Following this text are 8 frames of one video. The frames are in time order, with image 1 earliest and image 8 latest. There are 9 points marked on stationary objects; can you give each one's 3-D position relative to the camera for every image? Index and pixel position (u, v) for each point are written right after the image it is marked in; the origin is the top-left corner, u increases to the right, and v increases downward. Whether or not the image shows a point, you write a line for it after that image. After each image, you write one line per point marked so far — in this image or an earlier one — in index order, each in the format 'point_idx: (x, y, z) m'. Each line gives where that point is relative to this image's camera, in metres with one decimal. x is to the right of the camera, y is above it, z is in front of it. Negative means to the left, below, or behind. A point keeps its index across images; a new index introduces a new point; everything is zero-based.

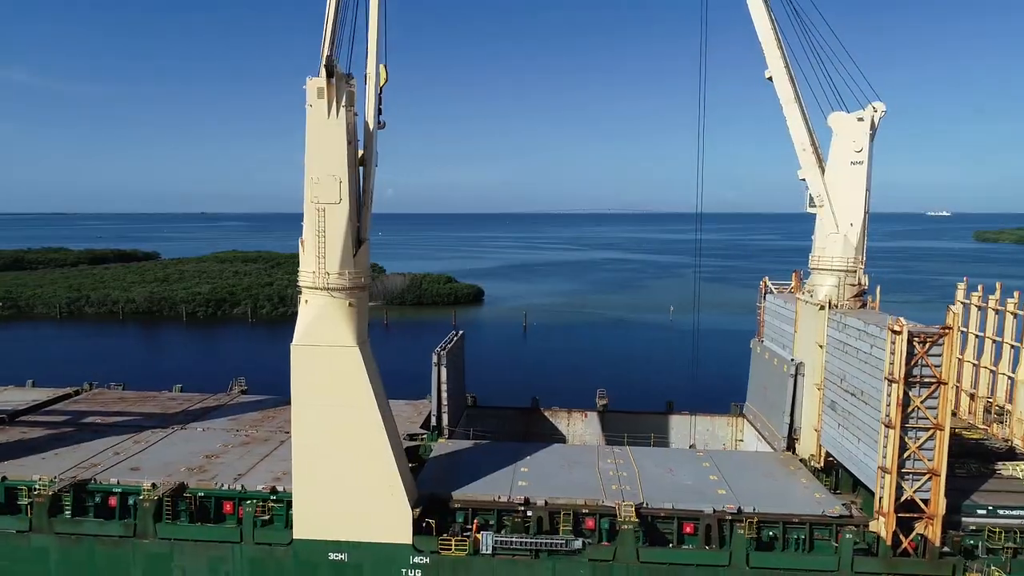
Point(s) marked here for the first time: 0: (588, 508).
0: (+1.2, -3.3, +13.1) m
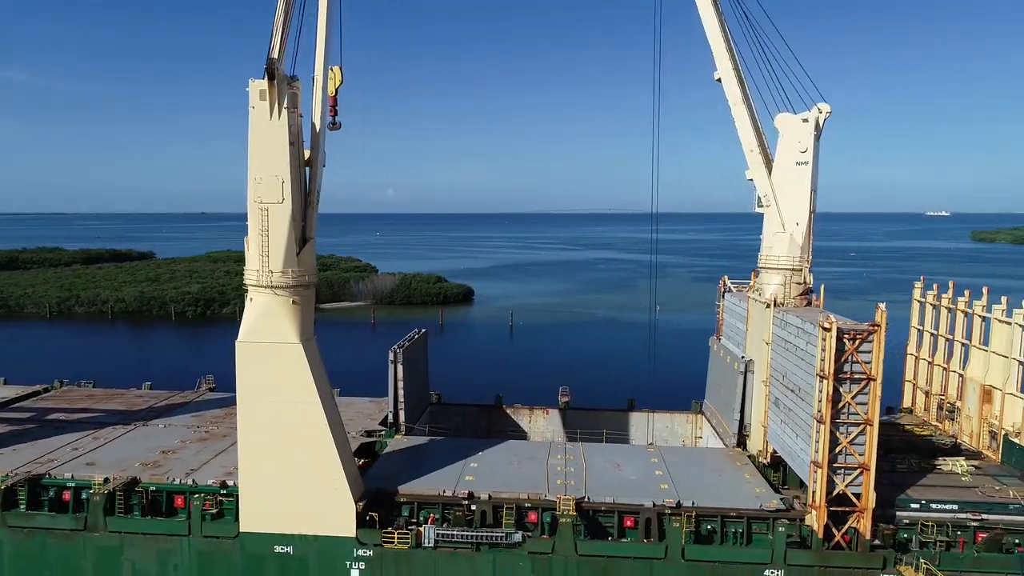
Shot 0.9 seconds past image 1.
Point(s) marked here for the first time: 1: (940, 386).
0: (+0.3, -3.2, +13.3) m
1: (+8.8, -2.0, +18.2) m
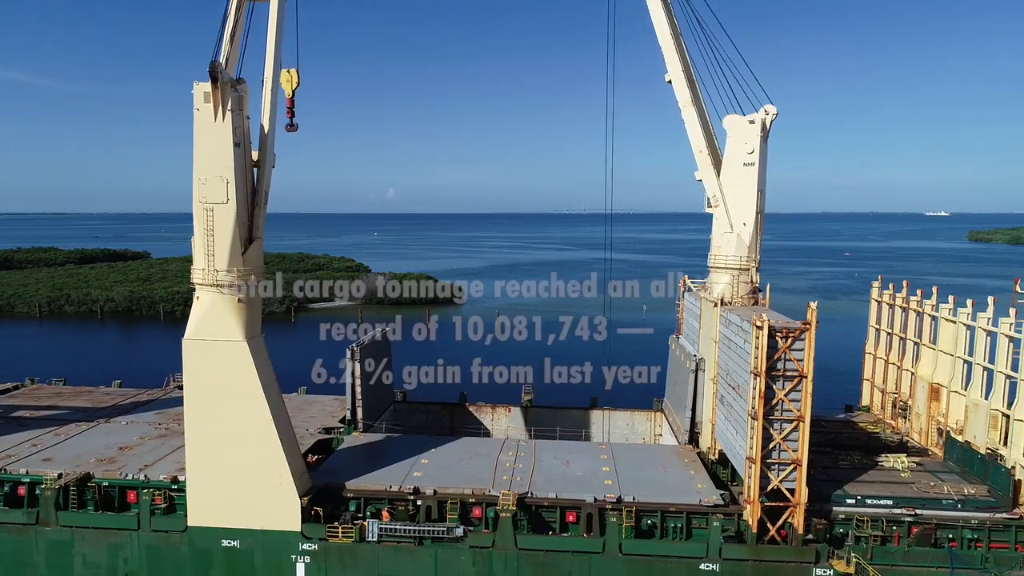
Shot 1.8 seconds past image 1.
0: (-0.6, -3.2, +13.6) m
1: (+8.0, -2.0, +18.4) m
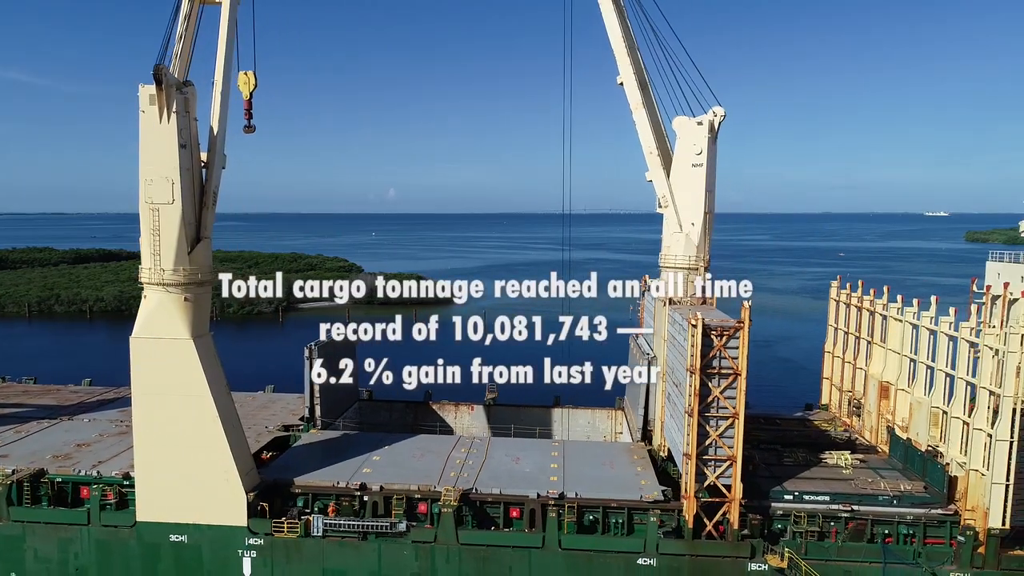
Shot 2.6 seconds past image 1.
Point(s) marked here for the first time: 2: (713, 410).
0: (-1.4, -3.2, +13.8) m
1: (+7.1, -2.0, +18.6) m
2: (+2.9, -1.8, +12.8) m
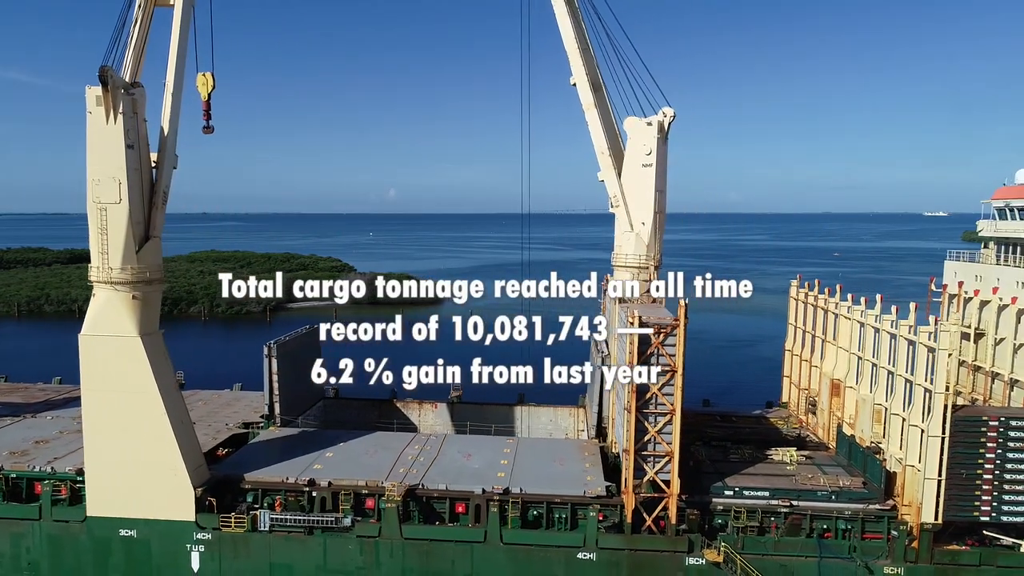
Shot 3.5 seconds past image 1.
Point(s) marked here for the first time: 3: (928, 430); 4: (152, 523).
0: (-2.3, -3.2, +14.0) m
1: (+6.3, -2.0, +18.8) m
2: (+2.1, -1.7, +13.0) m
3: (+5.9, -2.0, +12.5) m
4: (-5.6, -3.6, +13.7) m
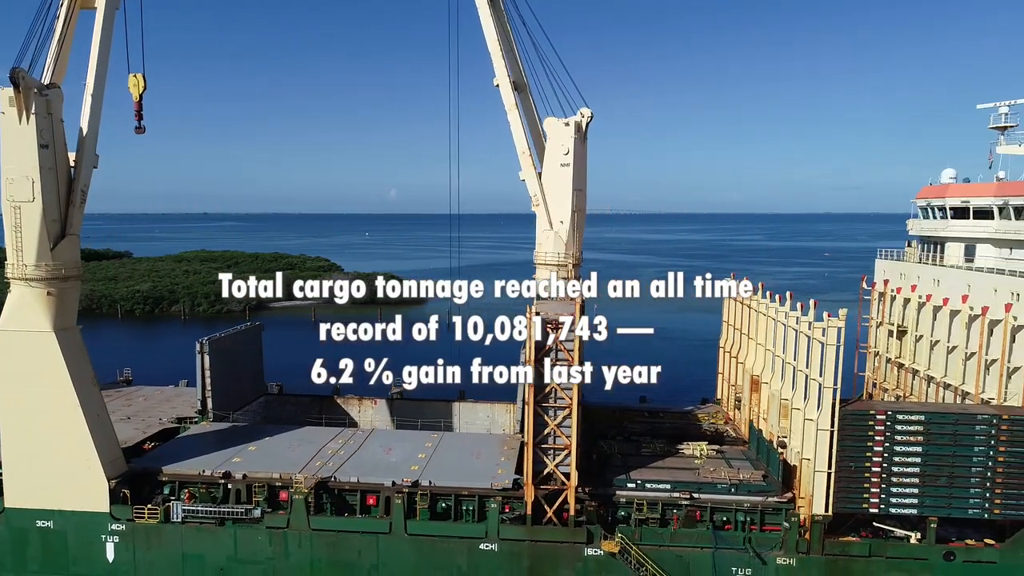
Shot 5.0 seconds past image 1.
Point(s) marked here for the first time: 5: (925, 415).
0: (-3.8, -3.1, +14.3) m
1: (+4.8, -1.9, +19.0) m
2: (+0.6, -1.7, +13.3) m
3: (+4.4, -2.0, +12.8) m
4: (-7.0, -3.6, +14.0) m
5: (+5.9, -1.8, +12.7) m
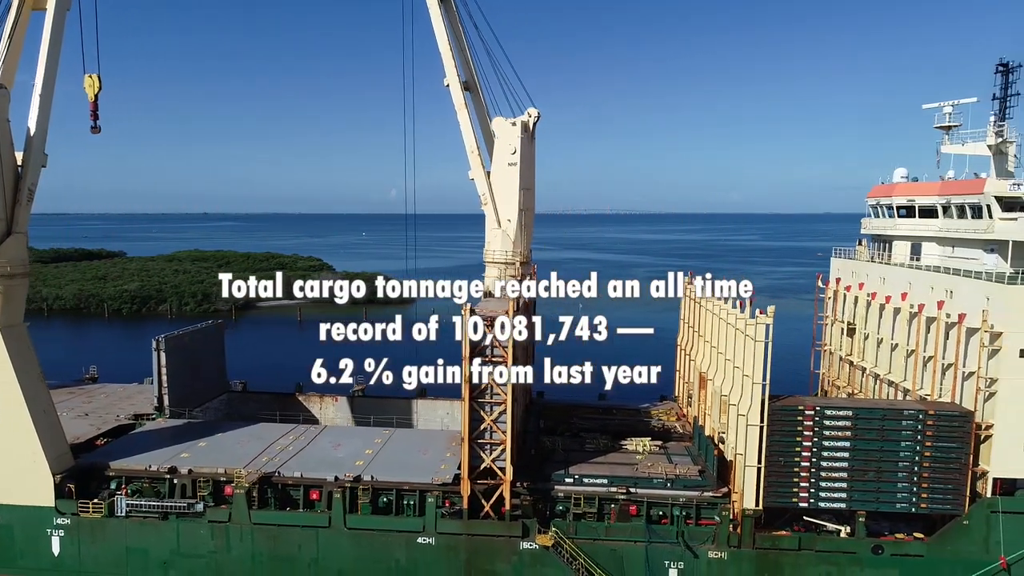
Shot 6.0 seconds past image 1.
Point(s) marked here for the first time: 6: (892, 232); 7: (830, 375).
0: (-4.7, -3.1, +14.5) m
1: (+3.8, -1.9, +19.2) m
2: (-0.4, -1.7, +13.5) m
3: (+3.5, -1.9, +13.0) m
4: (-8.0, -3.5, +14.2) m
5: (+5.0, -1.8, +12.9) m
6: (+7.7, +1.1, +18.0) m
7: (+7.1, -1.9, +19.6) m
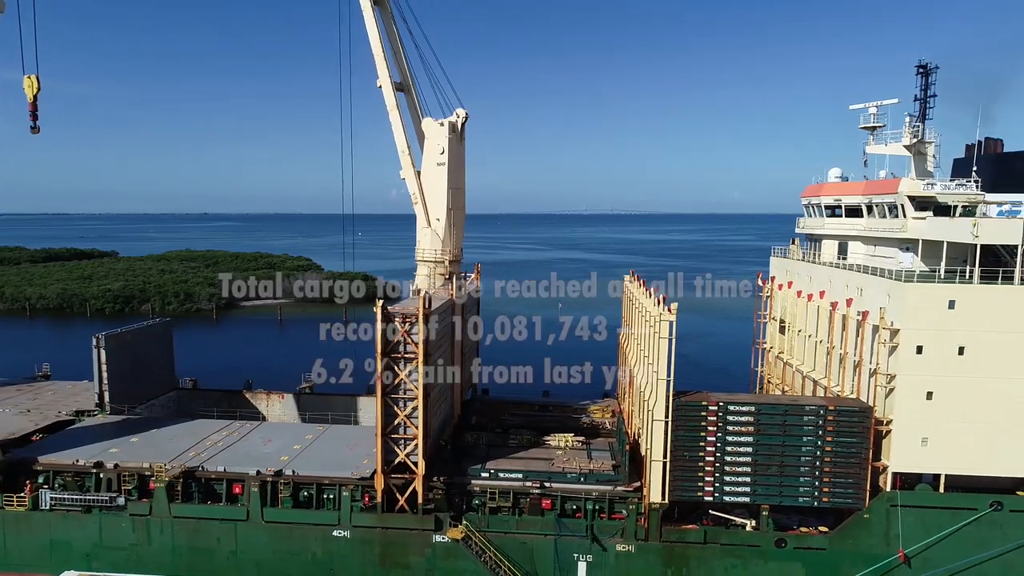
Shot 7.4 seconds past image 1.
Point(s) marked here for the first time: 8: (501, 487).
0: (-6.1, -3.1, +14.7) m
1: (+2.5, -1.9, +19.5) m
2: (-1.7, -1.6, +13.7) m
3: (+2.1, -1.9, +13.2) m
4: (-9.4, -3.5, +14.5) m
5: (+3.6, -1.7, +13.1) m
6: (+6.4, +1.2, +18.2) m
7: (+5.7, -1.9, +19.8) m
8: (-0.2, -3.2, +14.2) m
